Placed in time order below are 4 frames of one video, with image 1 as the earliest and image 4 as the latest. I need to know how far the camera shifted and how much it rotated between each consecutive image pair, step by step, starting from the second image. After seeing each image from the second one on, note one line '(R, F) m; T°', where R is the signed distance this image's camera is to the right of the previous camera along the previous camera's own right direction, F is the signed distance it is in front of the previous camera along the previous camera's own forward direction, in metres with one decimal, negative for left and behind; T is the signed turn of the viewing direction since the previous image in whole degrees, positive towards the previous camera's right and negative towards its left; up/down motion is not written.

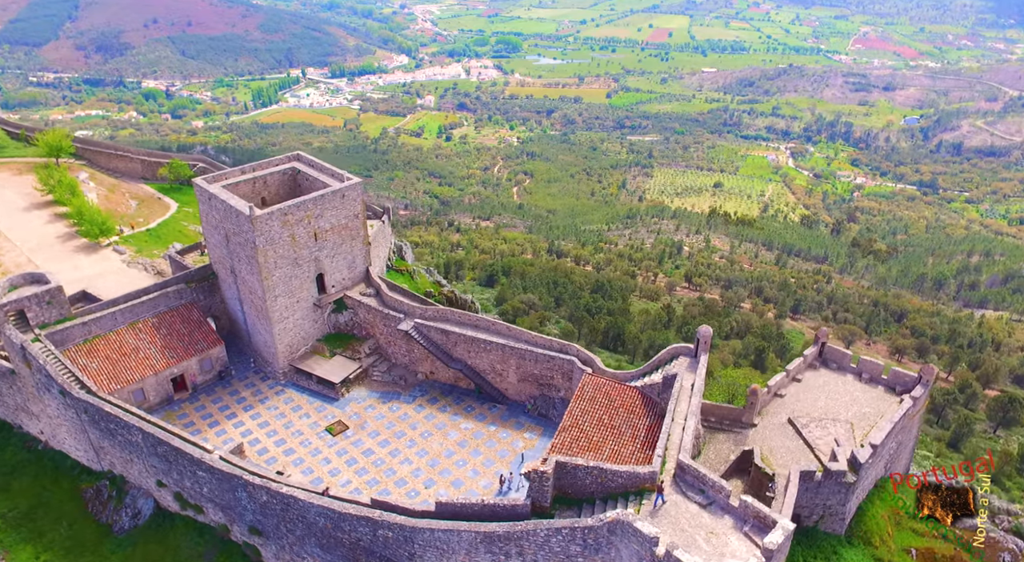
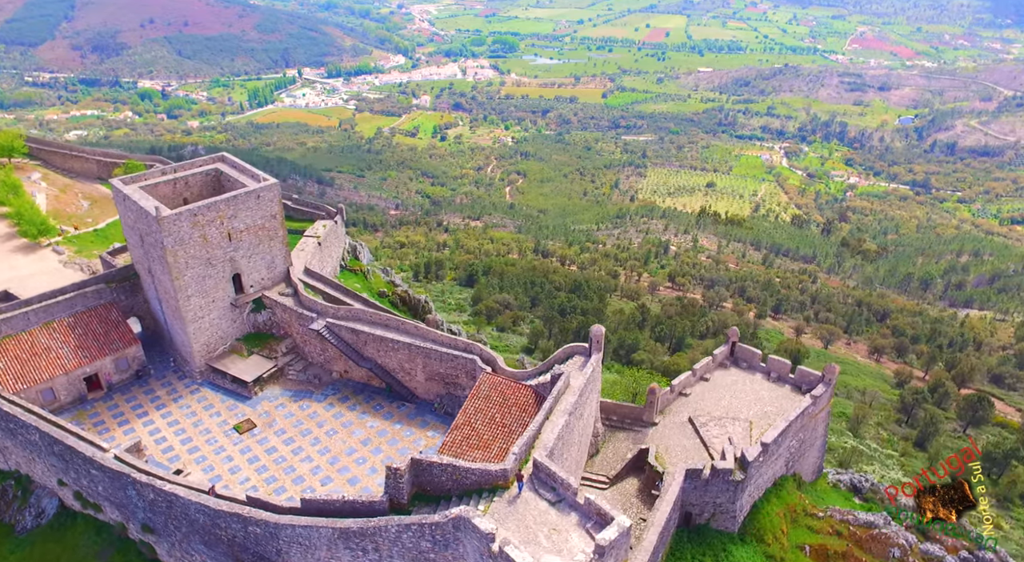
(+2.4, -0.1) m; 0°
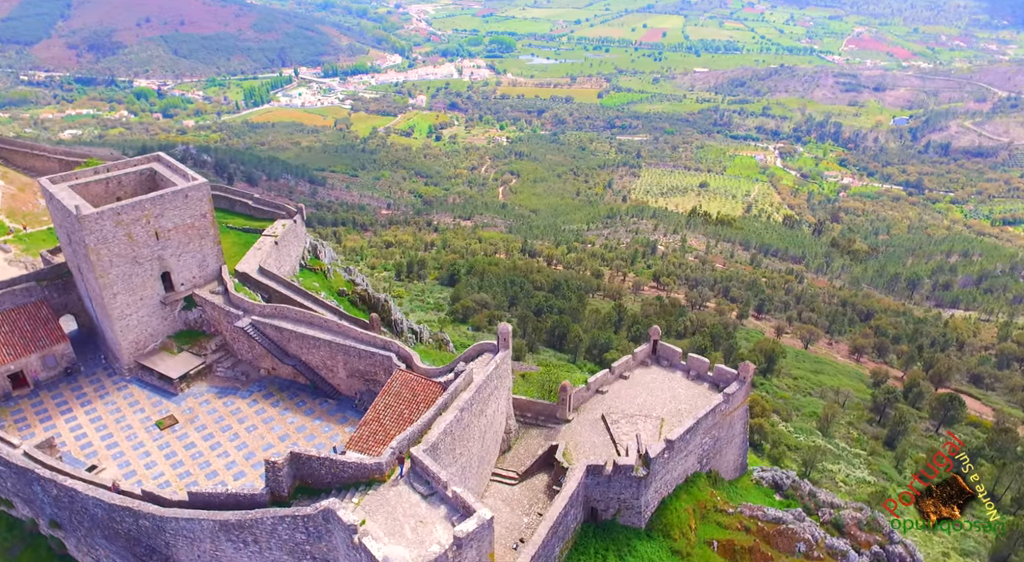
(+2.1, -0.2) m; 0°
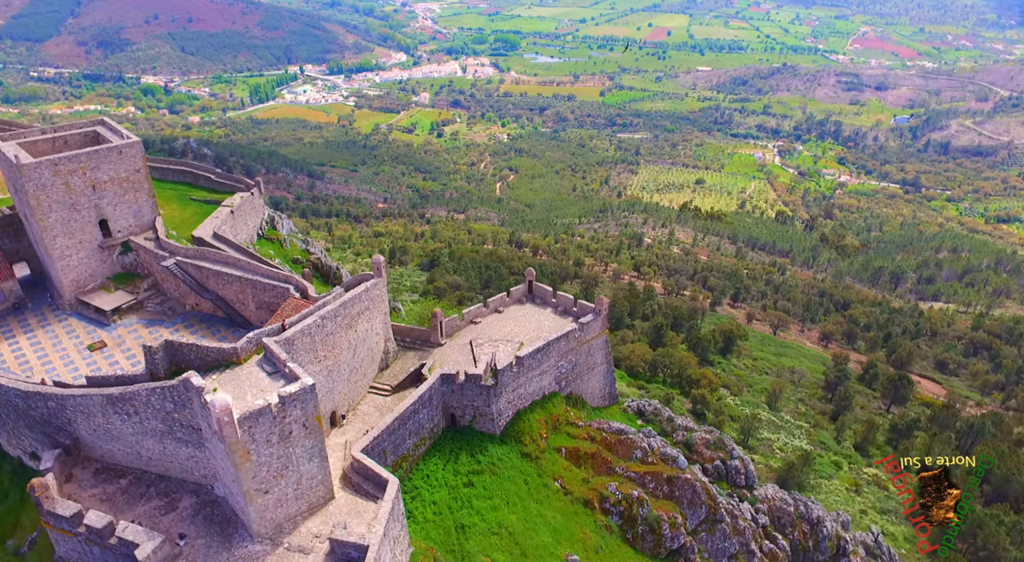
(+3.6, -2.1) m; -1°
